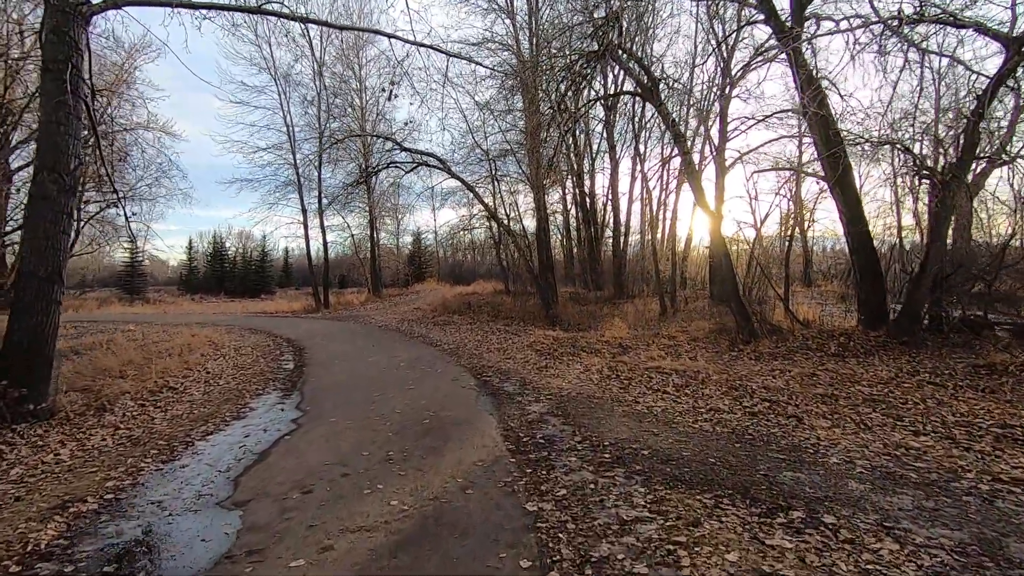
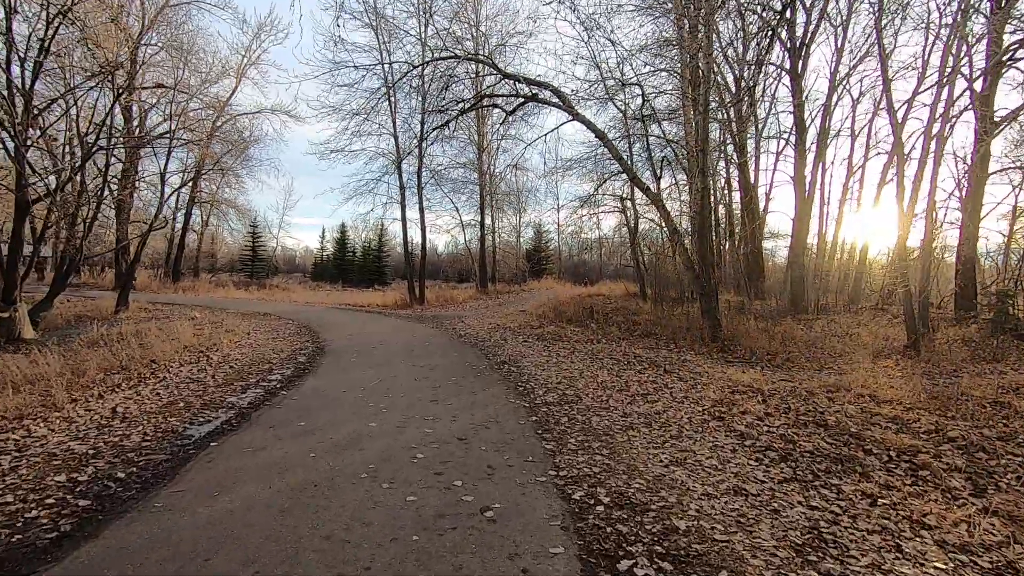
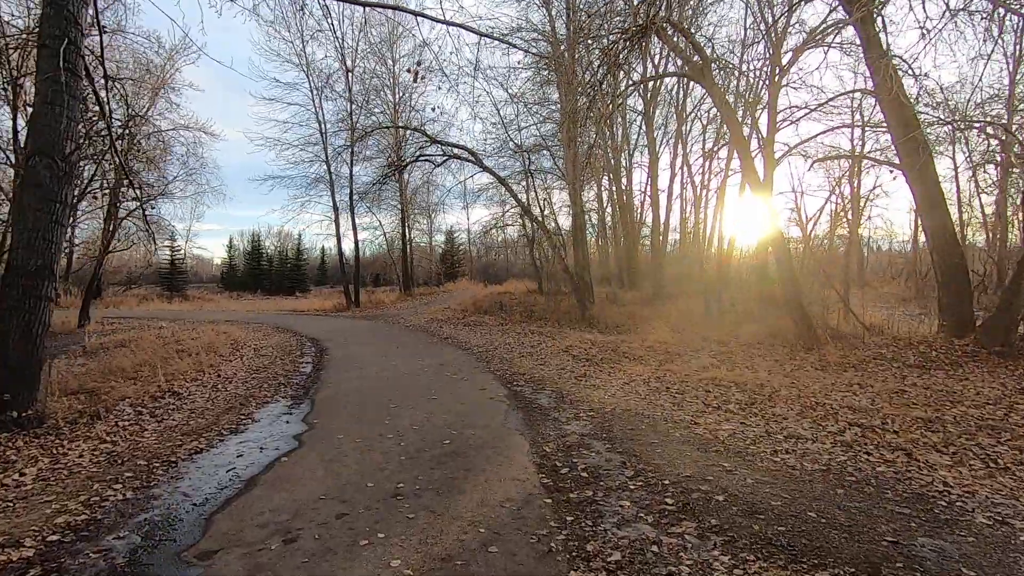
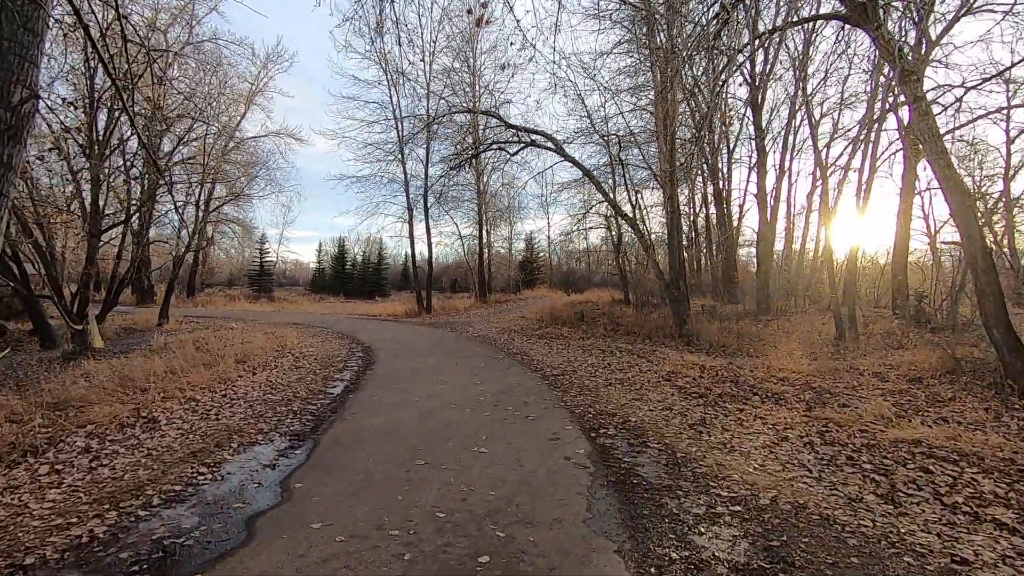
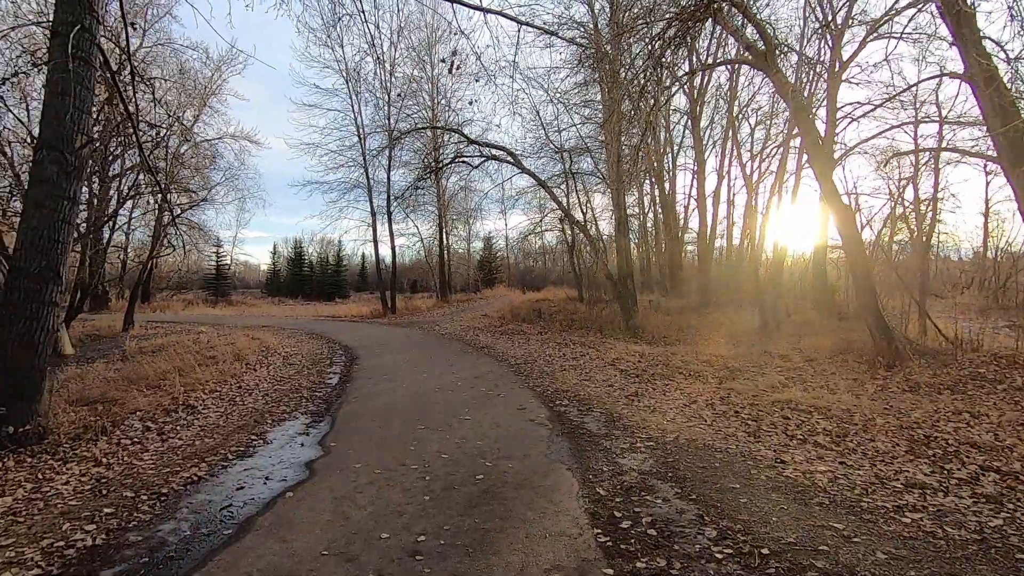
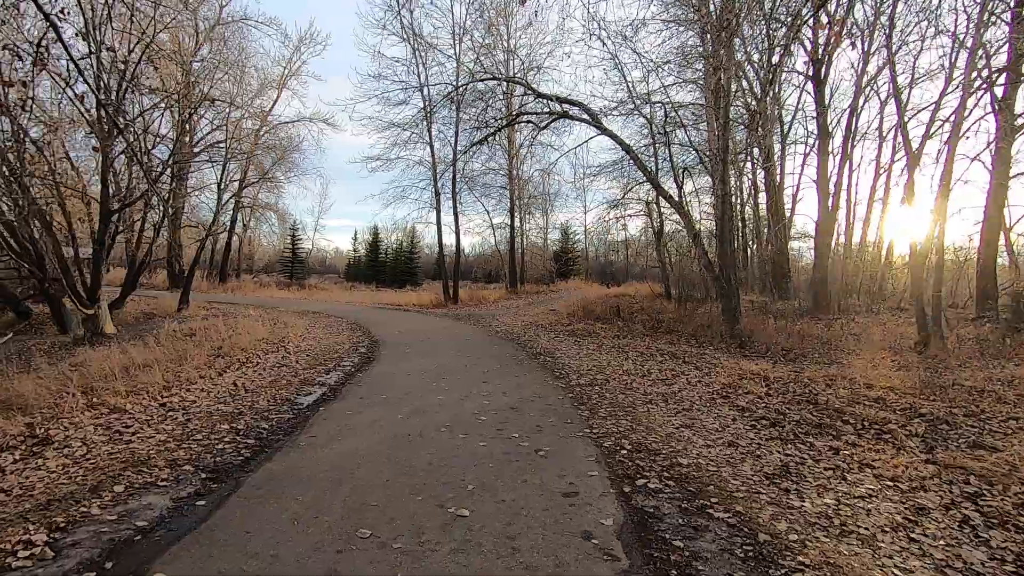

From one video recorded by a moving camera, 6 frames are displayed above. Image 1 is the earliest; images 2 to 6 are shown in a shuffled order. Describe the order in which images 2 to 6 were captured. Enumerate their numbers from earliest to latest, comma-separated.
3, 5, 4, 6, 2
